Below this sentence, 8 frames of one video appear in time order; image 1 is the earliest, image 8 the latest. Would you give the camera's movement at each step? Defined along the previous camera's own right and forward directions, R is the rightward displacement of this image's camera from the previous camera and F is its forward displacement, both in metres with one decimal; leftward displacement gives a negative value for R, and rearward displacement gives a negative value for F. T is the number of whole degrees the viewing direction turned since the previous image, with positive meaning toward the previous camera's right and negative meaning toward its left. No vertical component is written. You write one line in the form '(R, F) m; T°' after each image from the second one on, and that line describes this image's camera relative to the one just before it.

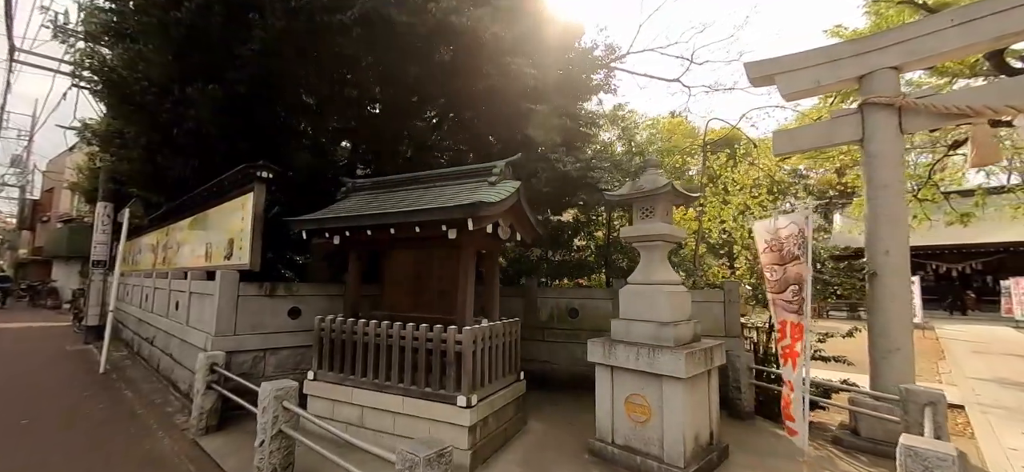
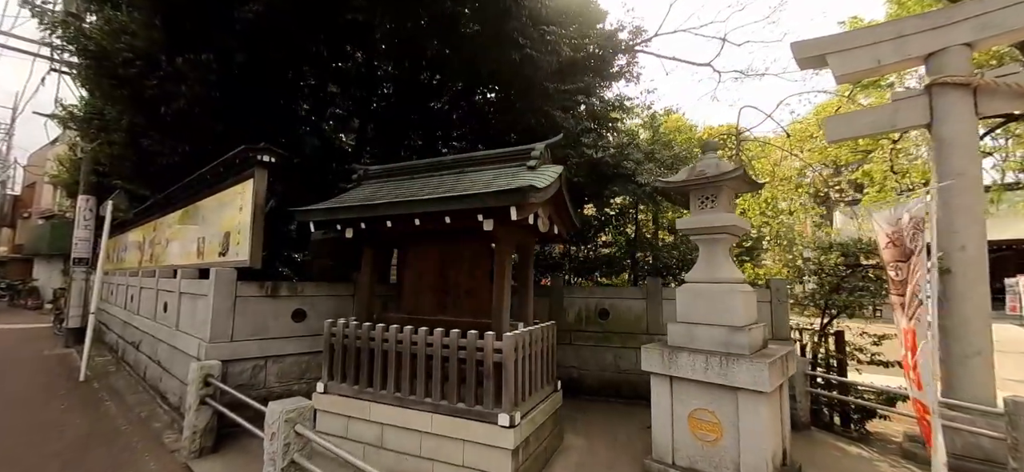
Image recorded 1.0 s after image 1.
(-0.5, +0.6) m; +1°
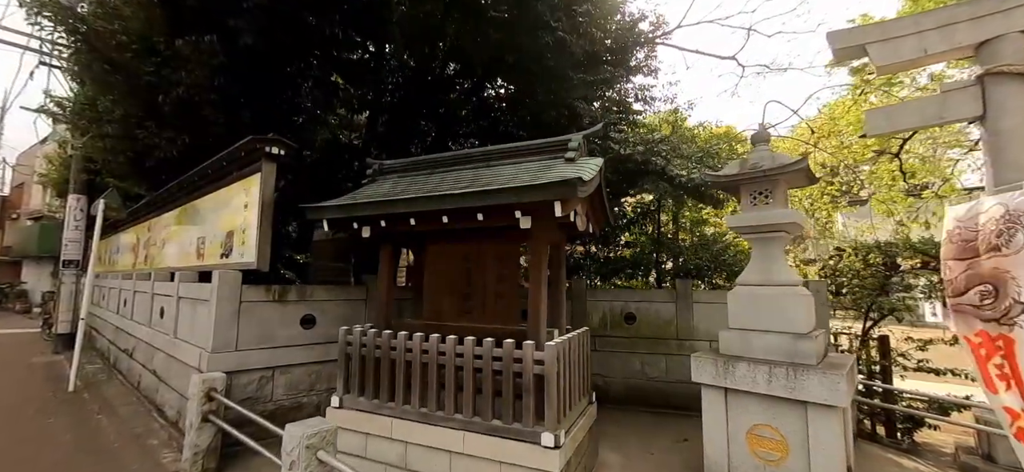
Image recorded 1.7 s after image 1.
(-0.4, +0.4) m; +1°
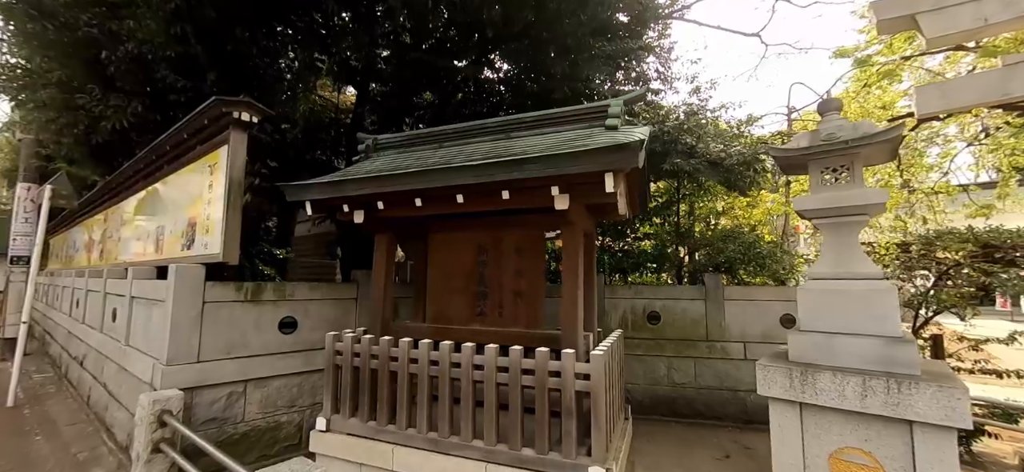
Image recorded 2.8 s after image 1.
(-0.3, +0.7) m; +2°
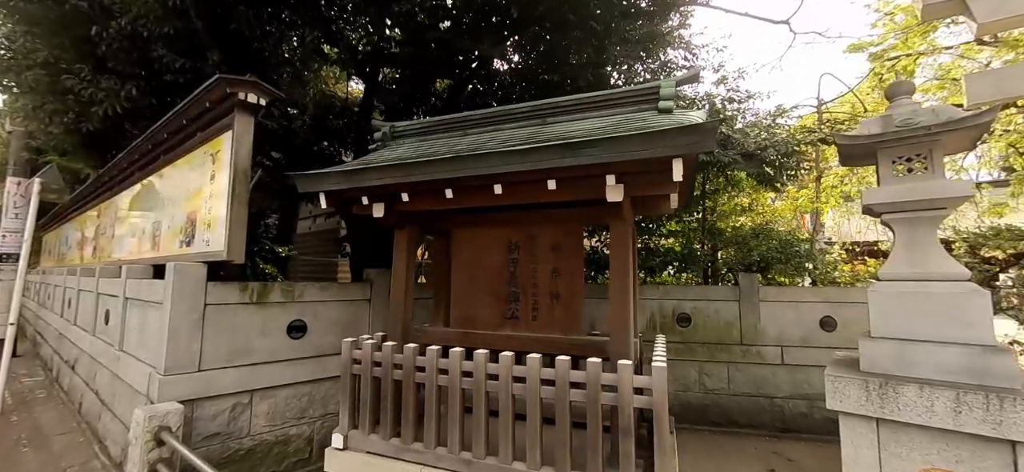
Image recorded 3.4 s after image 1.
(-0.3, +0.3) m; 0°
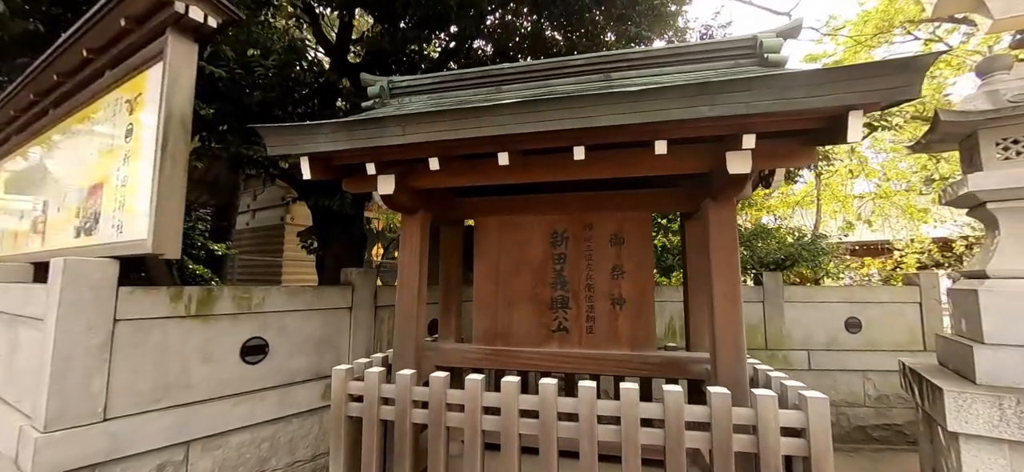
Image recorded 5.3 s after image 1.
(-0.6, +0.8) m; +8°
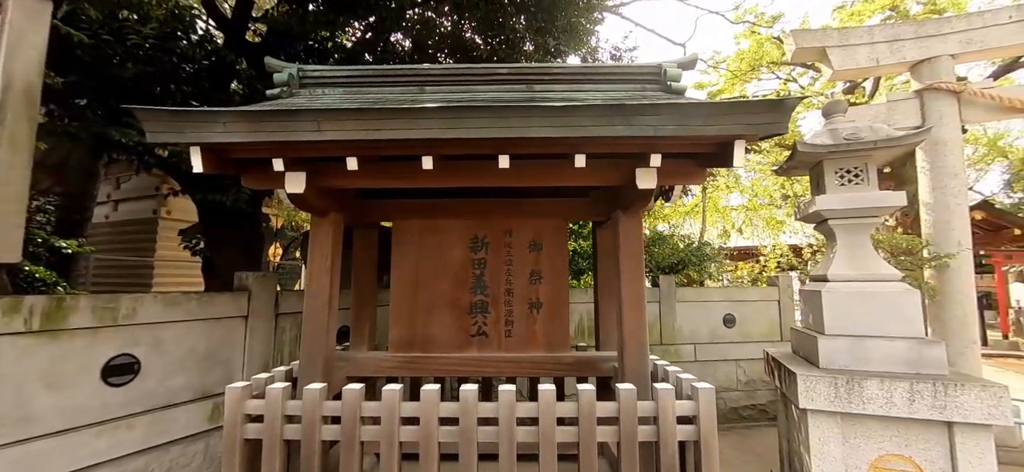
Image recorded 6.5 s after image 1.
(-0.1, 0.0) m; +12°
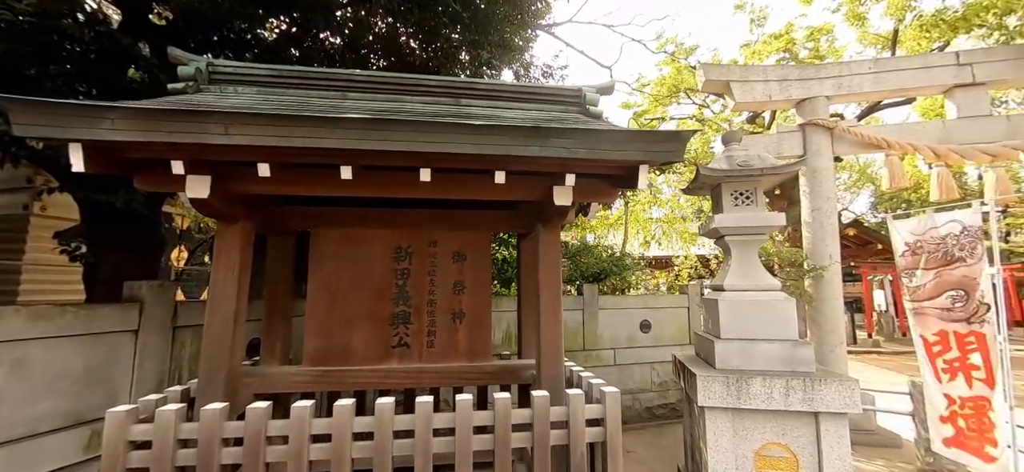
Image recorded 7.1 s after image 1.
(+0.1, -0.1) m; +9°
